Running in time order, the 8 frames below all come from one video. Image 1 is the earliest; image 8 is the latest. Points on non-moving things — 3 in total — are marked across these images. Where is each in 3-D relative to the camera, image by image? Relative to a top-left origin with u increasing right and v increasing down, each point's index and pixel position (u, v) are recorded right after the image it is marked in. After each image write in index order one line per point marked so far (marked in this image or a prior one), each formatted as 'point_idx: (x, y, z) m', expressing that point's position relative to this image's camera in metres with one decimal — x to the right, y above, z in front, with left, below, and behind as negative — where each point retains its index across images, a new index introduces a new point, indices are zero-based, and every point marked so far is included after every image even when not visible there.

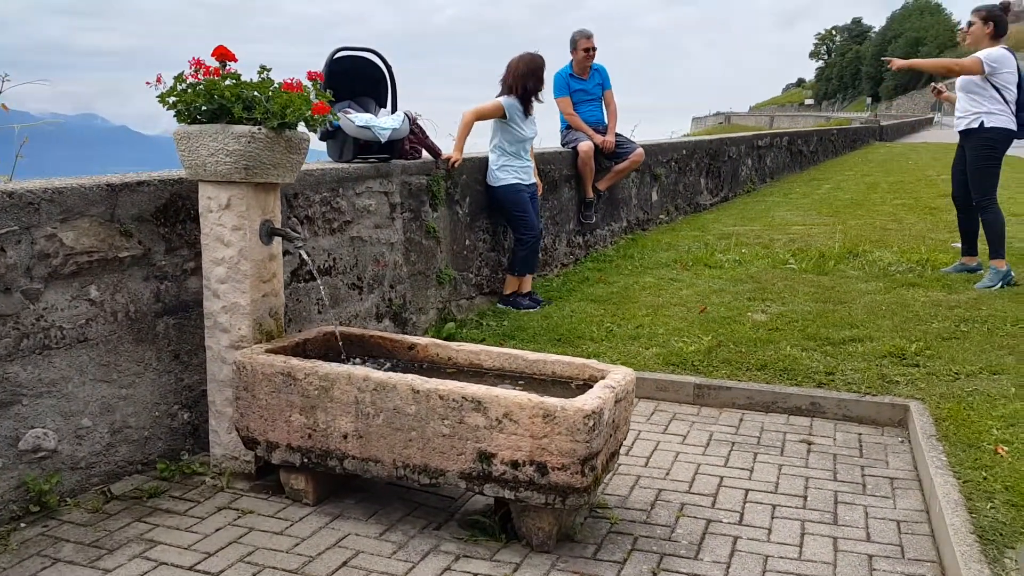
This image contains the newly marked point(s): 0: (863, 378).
0: (+1.8, -0.5, +4.8) m
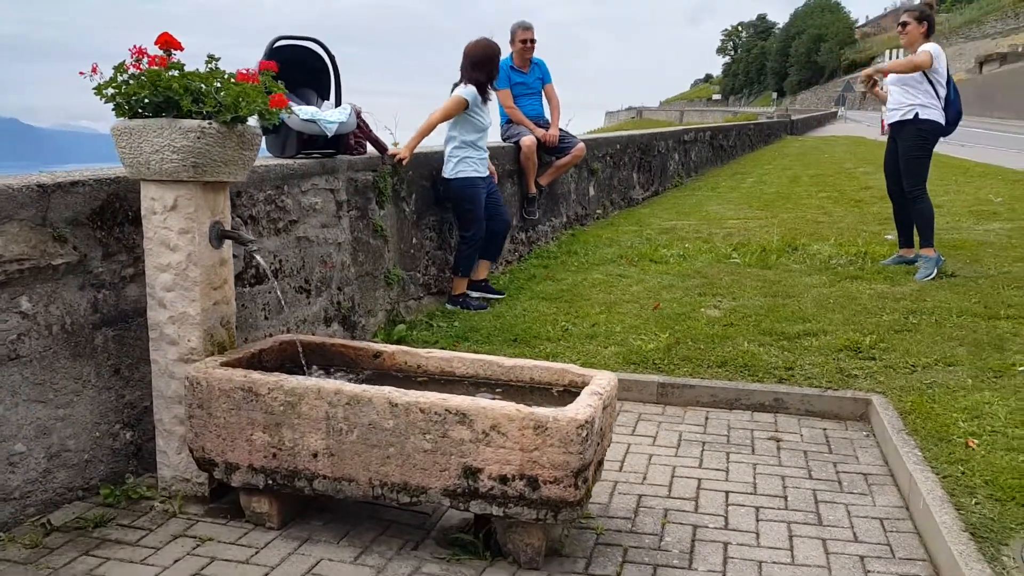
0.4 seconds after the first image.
0: (+1.6, -0.4, +4.7) m
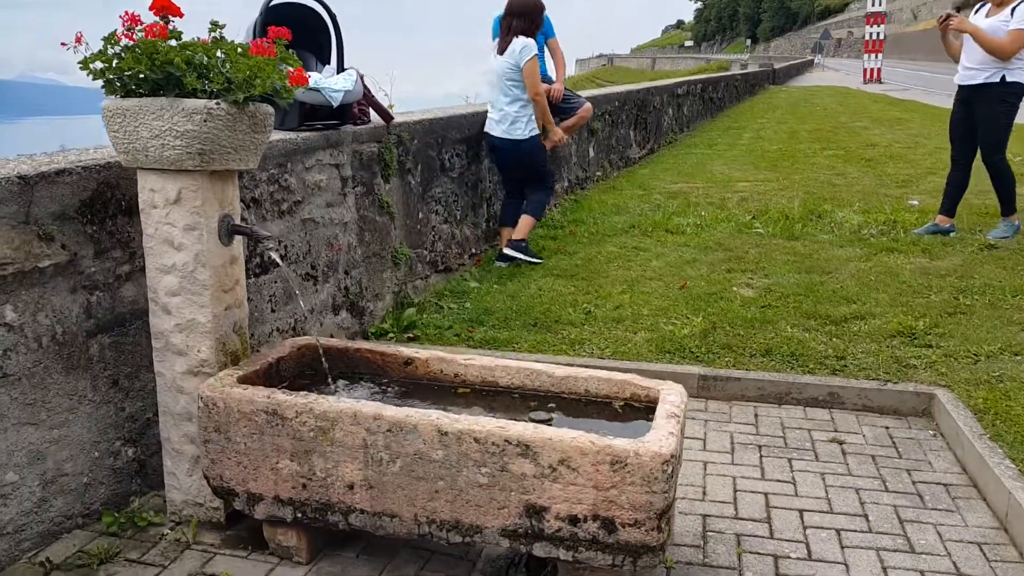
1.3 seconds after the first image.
0: (+1.8, -0.4, +4.4) m
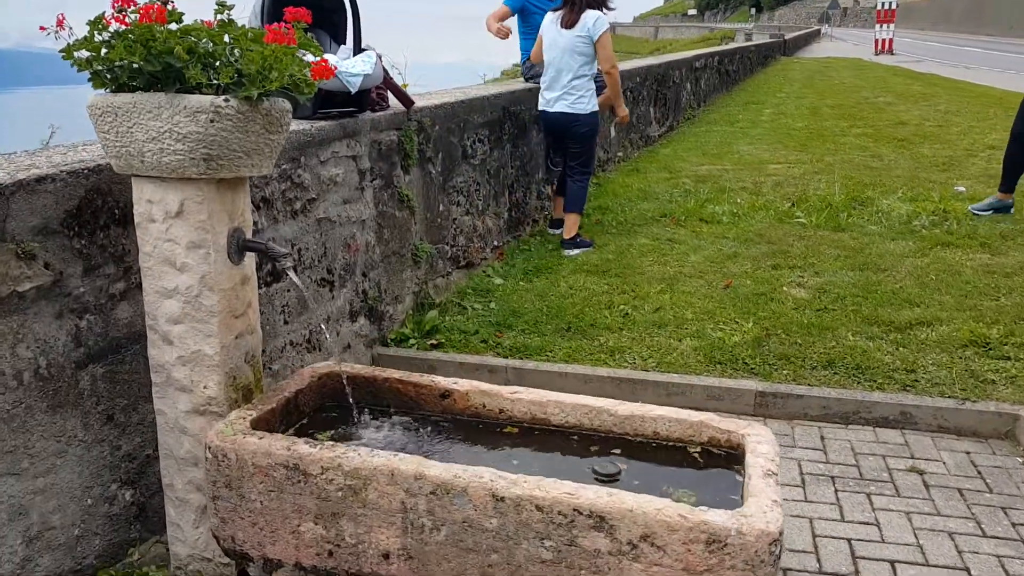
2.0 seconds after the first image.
0: (+1.9, -0.4, +4.0) m
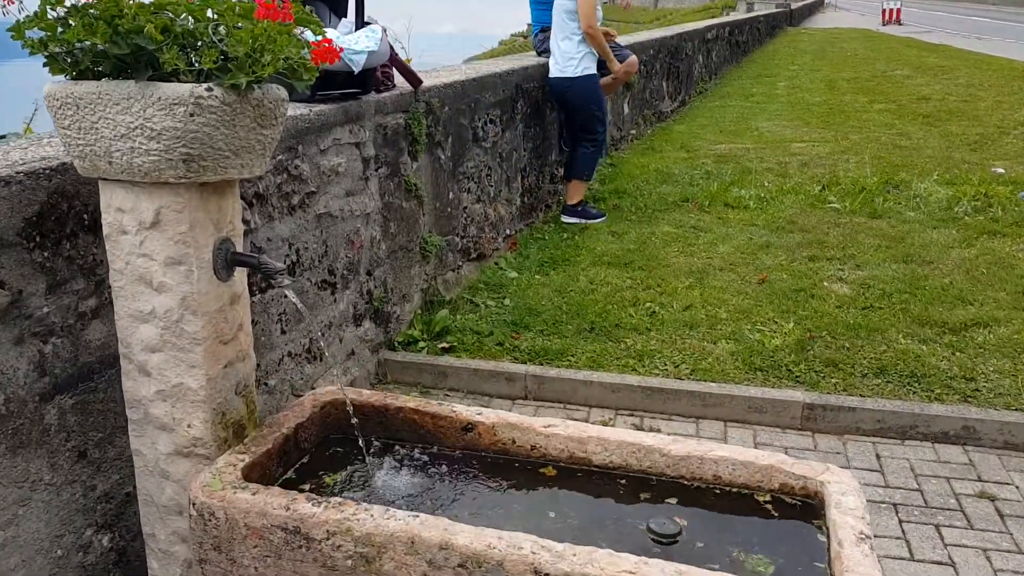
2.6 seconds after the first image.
0: (+2.0, -0.4, +3.7) m
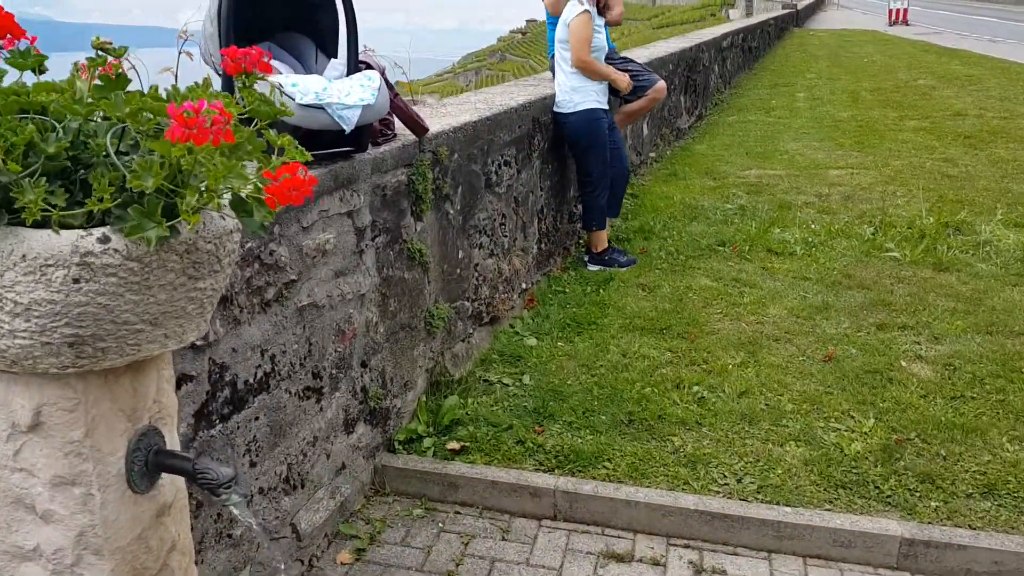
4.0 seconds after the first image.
0: (+2.1, -0.7, +3.0) m
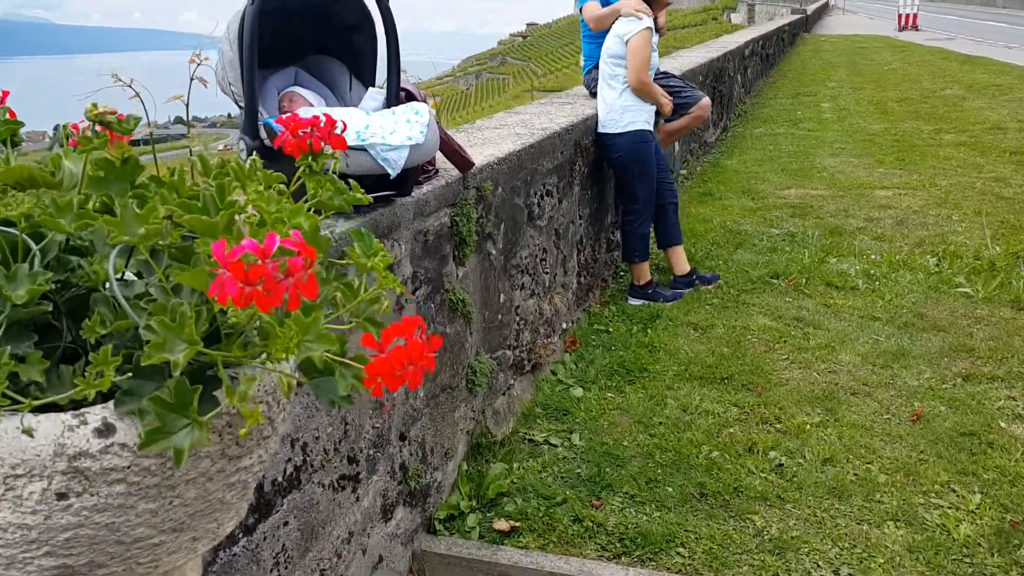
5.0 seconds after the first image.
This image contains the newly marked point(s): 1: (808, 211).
0: (+2.3, -0.9, +2.5) m
1: (+2.1, +0.5, +6.3) m
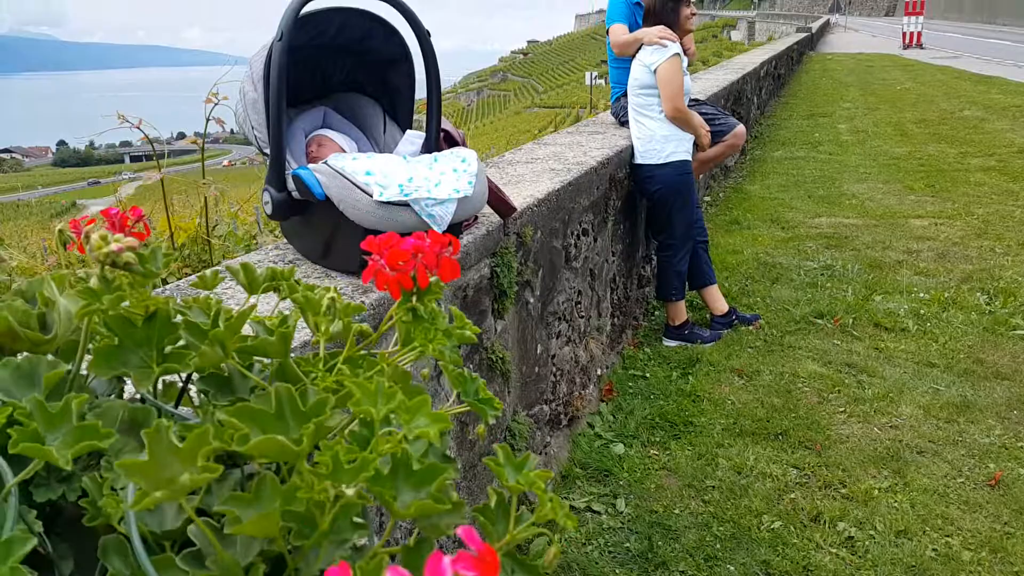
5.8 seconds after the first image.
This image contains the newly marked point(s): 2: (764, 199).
0: (+2.4, -1.1, +2.2) m
1: (+2.2, +0.3, +6.0) m
2: (+2.1, +0.7, +7.5) m
